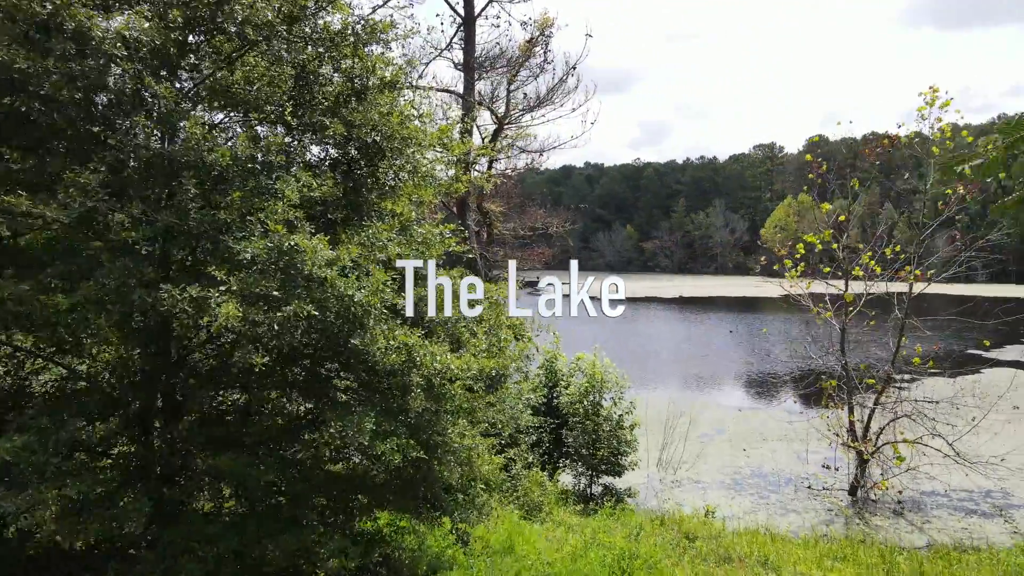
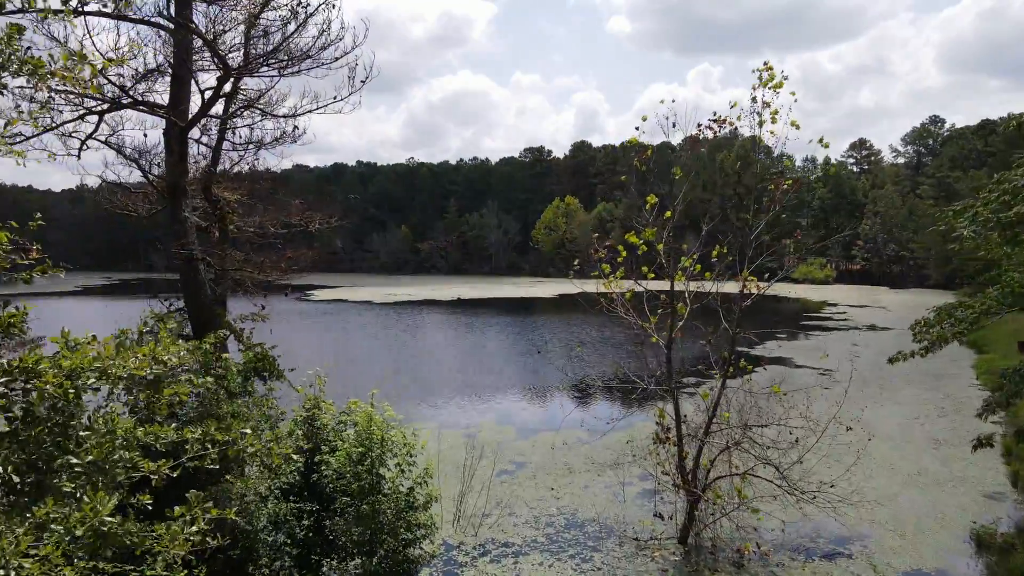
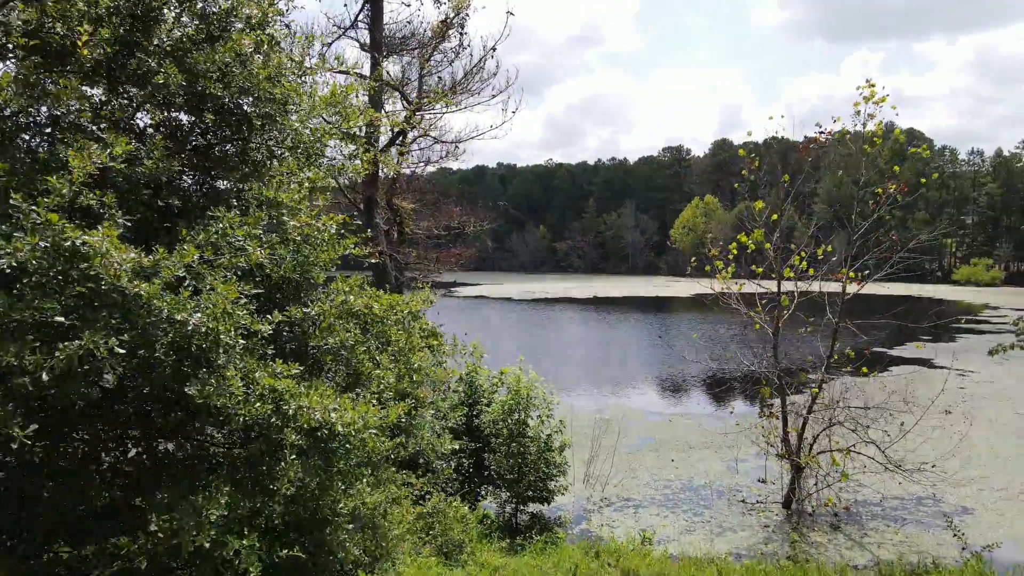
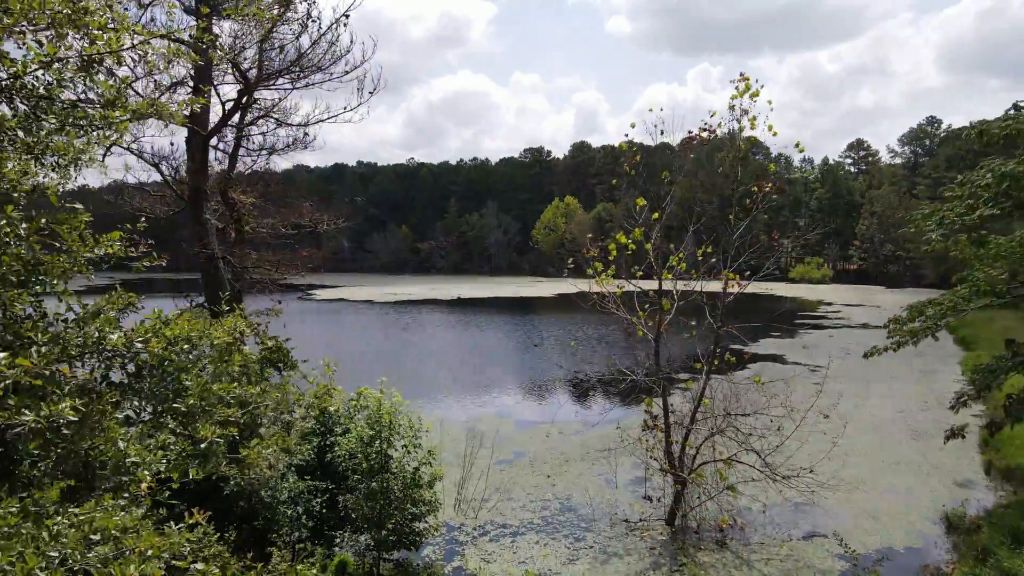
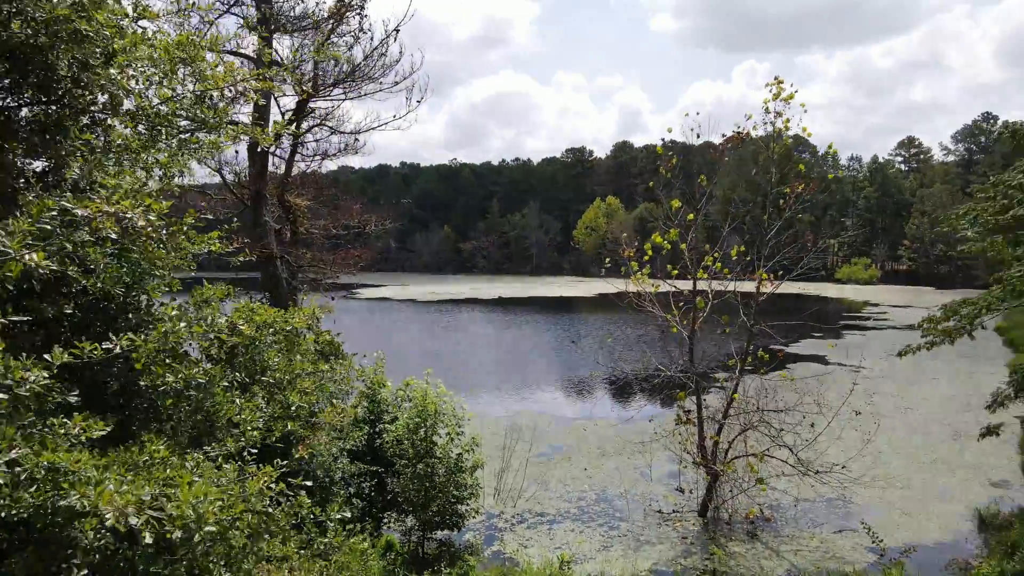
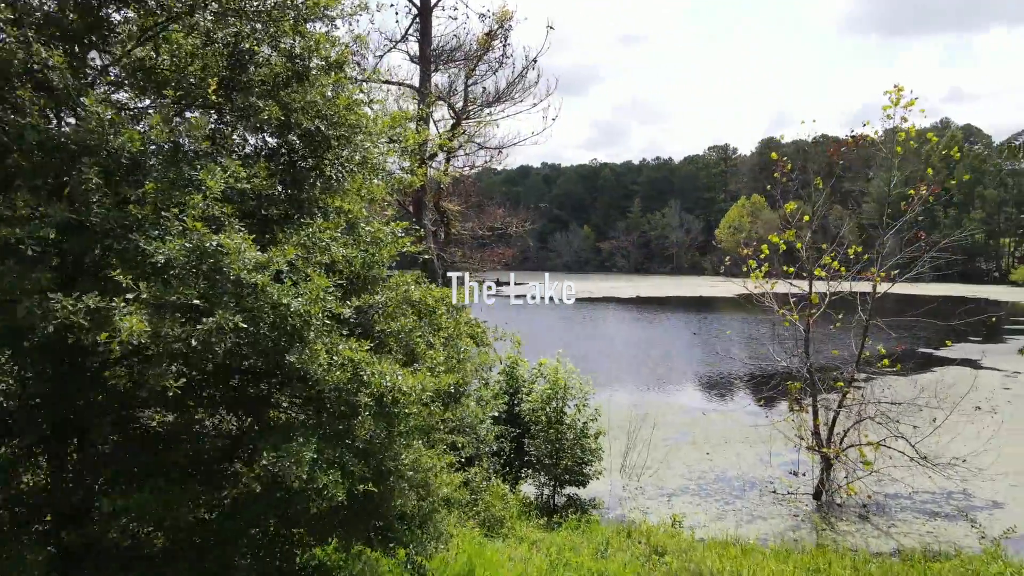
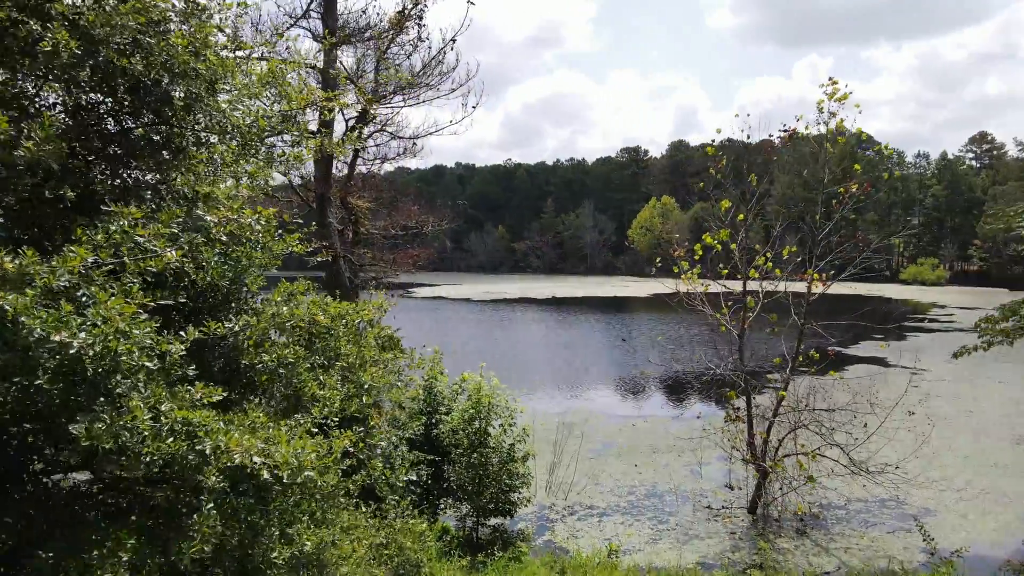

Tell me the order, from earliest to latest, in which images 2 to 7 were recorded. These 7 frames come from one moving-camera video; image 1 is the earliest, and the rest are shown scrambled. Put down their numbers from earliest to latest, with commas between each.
6, 3, 7, 5, 4, 2
